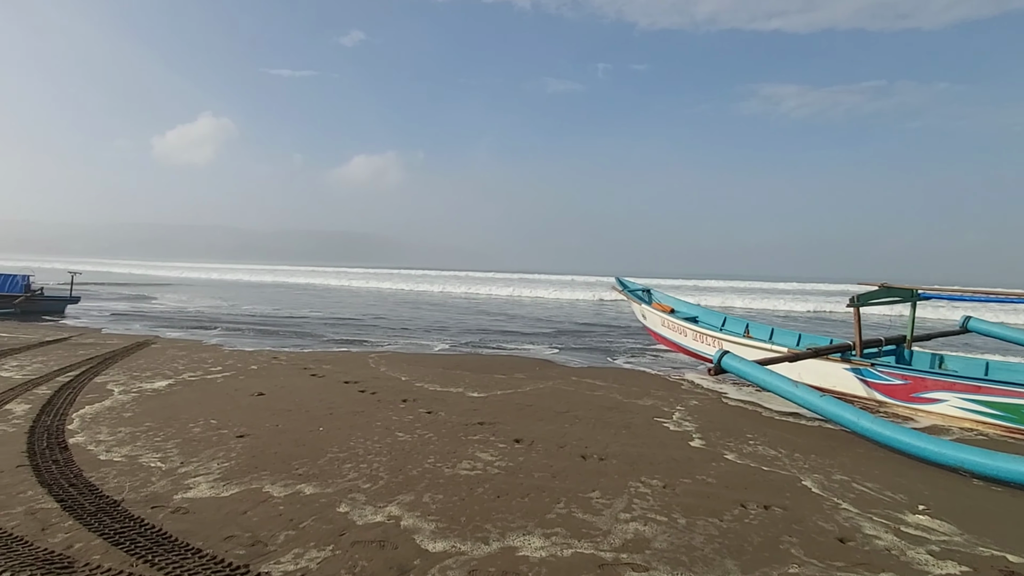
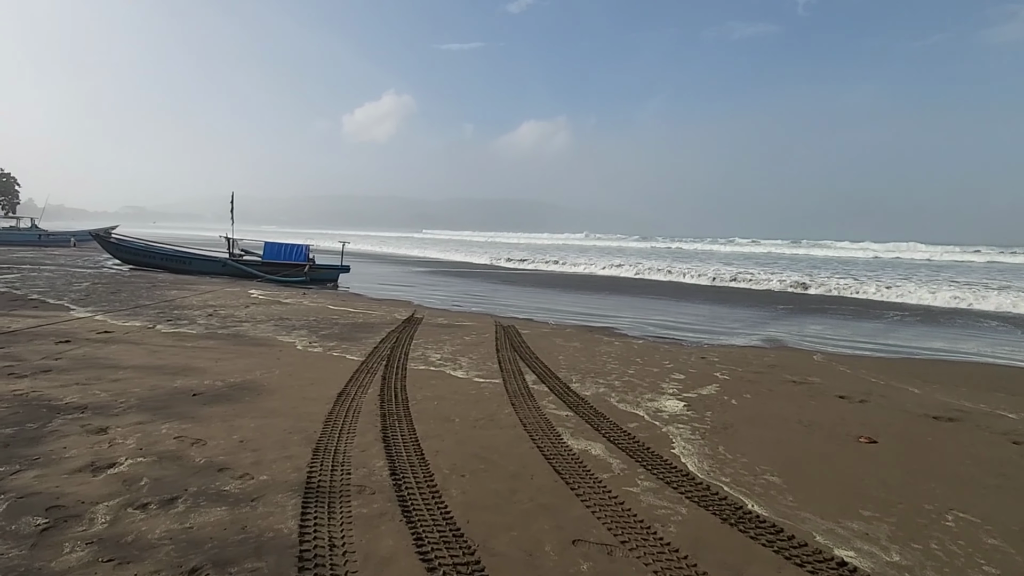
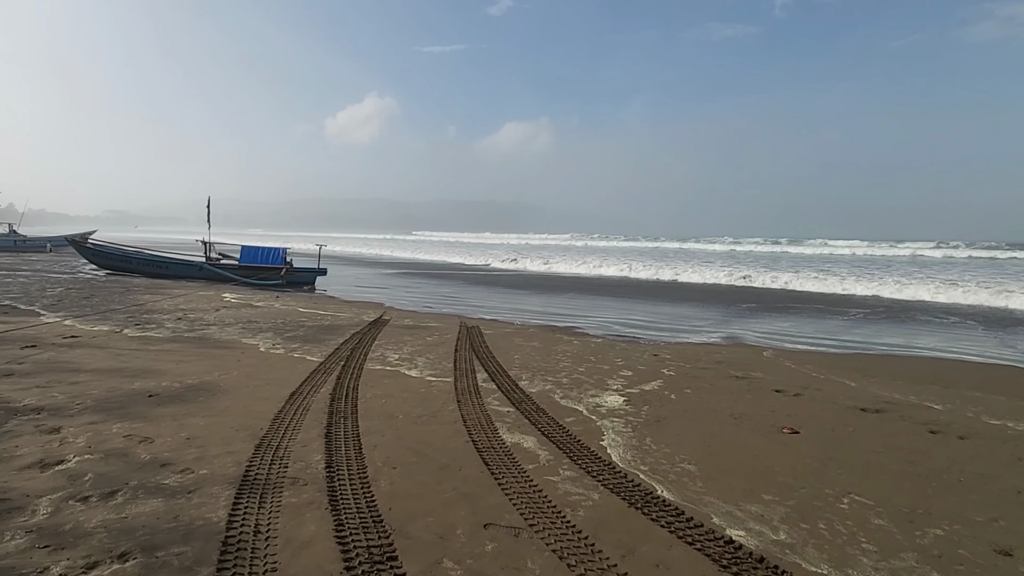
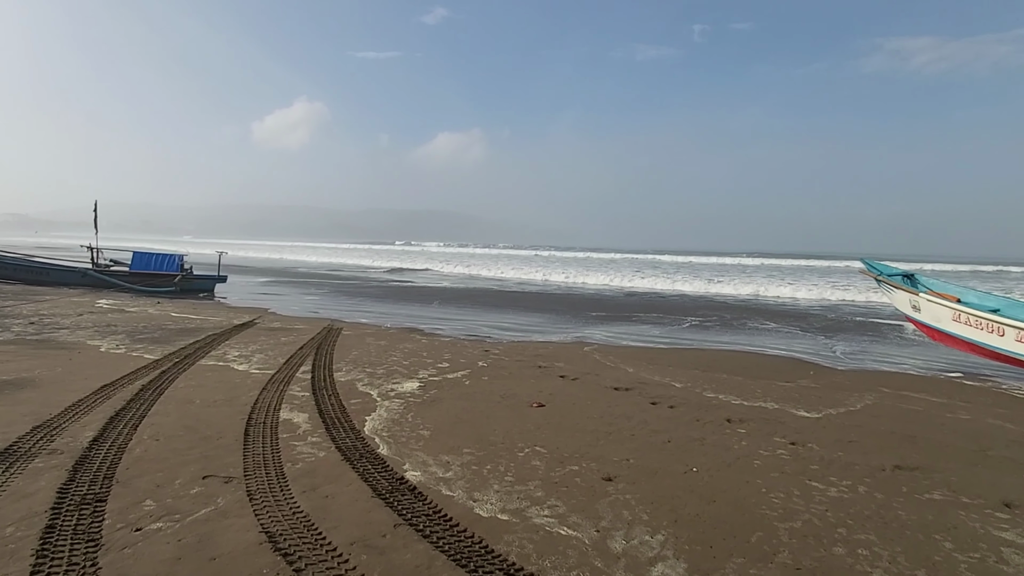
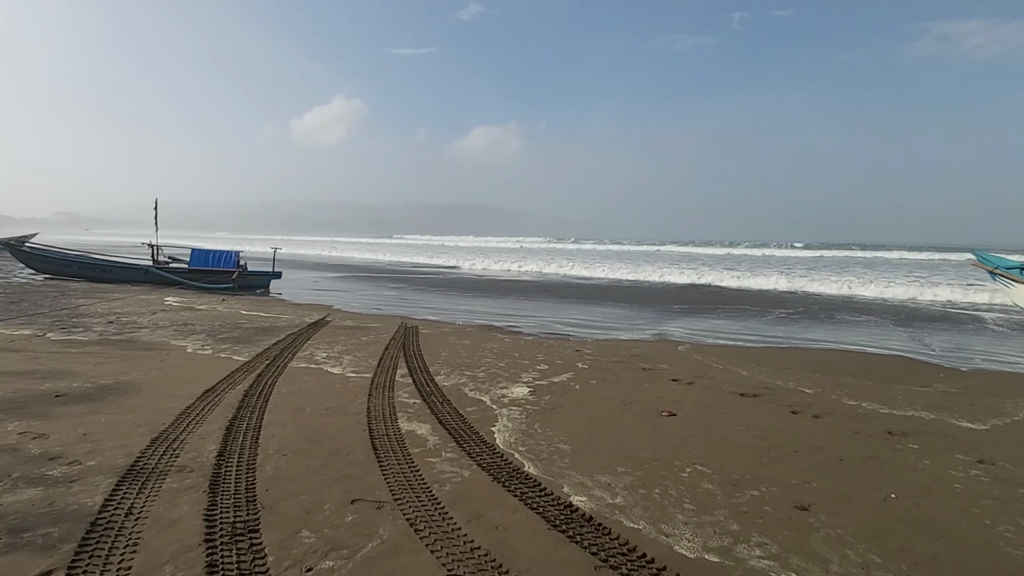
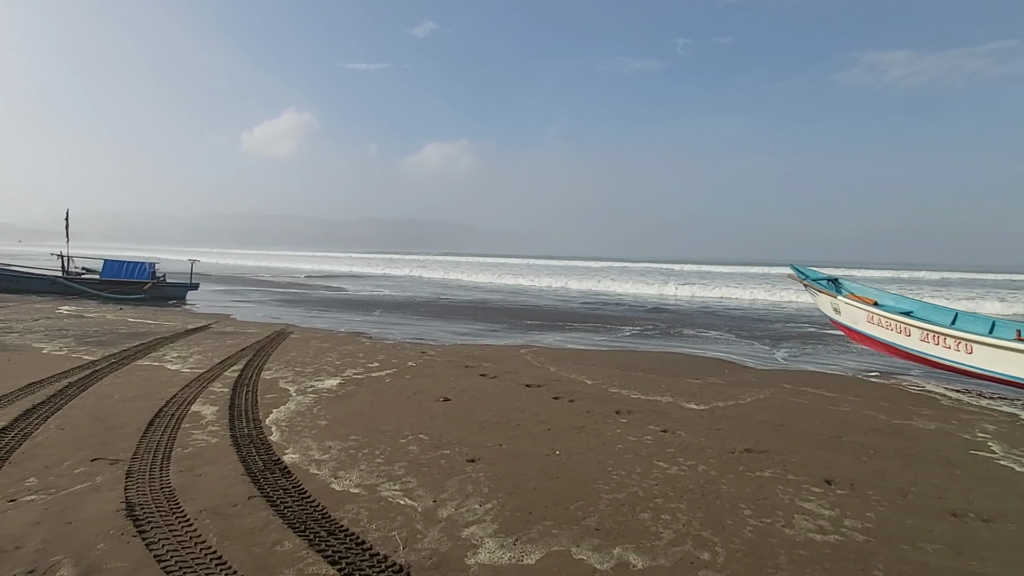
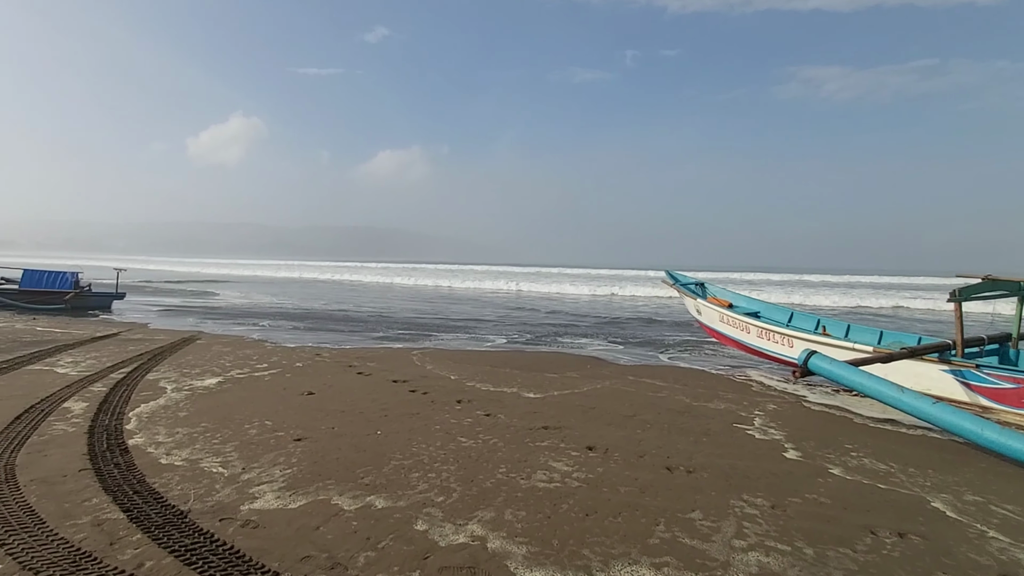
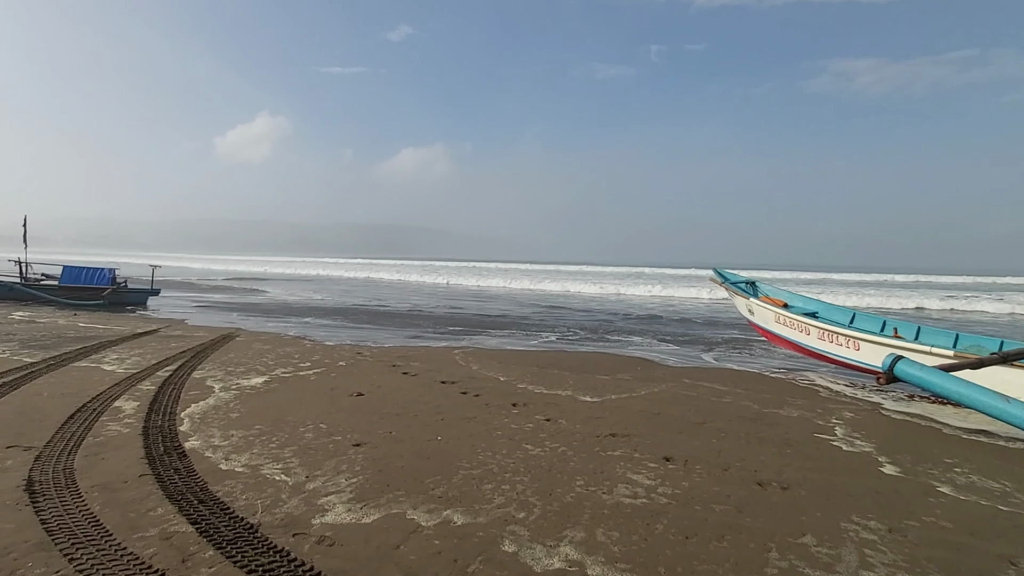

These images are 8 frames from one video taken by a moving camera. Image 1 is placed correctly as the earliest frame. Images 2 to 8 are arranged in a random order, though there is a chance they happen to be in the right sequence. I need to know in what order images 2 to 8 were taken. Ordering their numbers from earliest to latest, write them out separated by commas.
7, 8, 6, 4, 5, 3, 2
